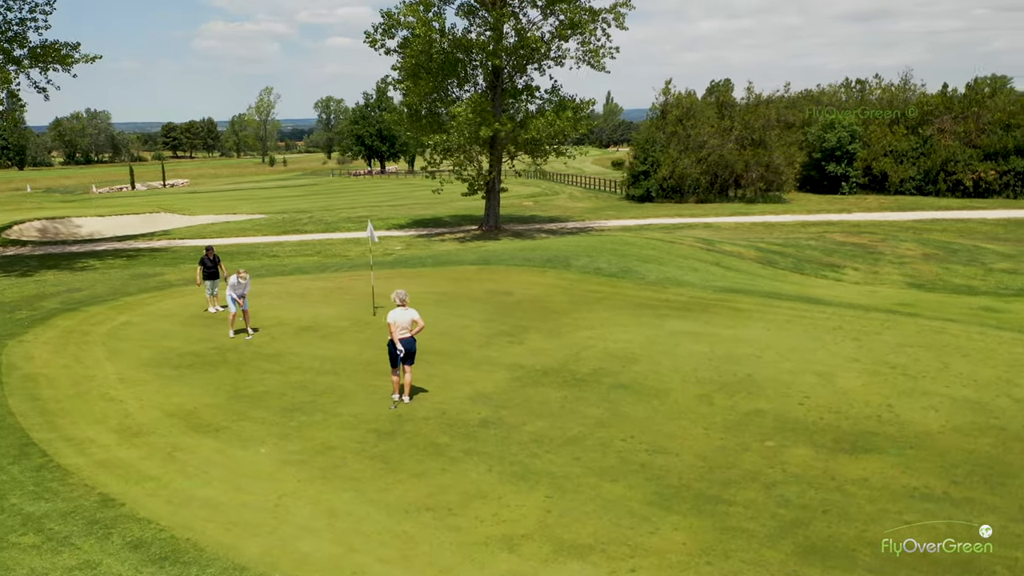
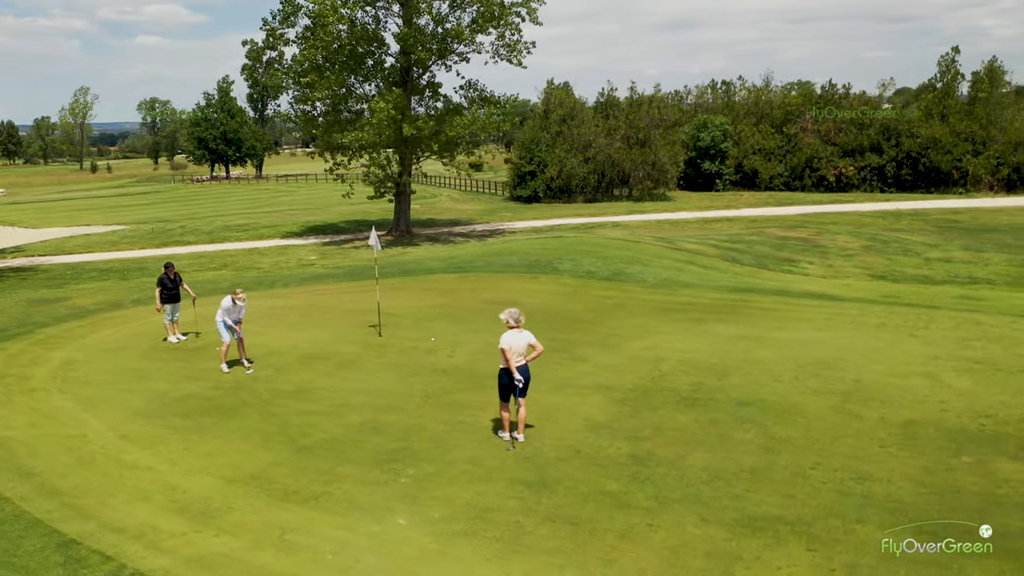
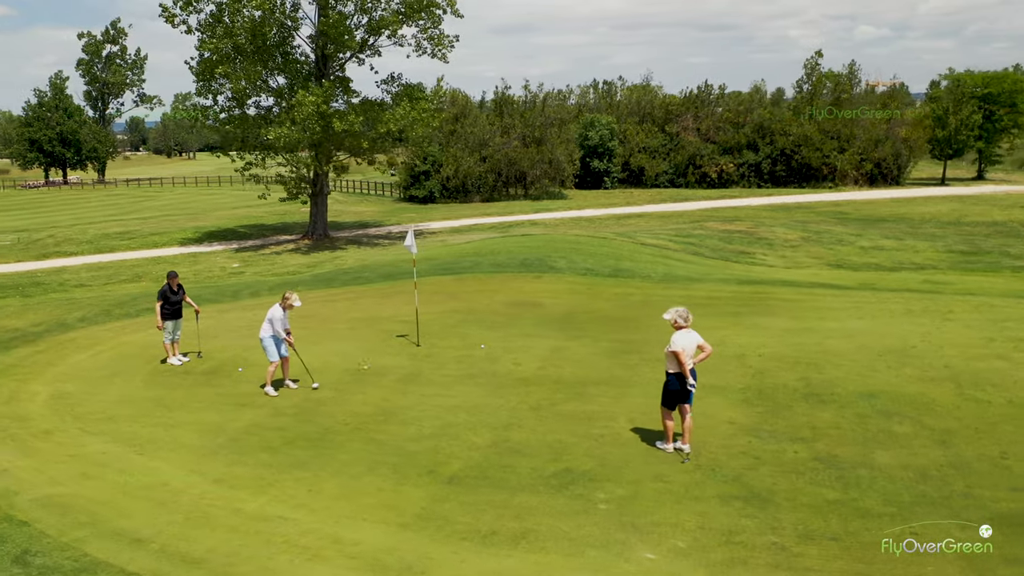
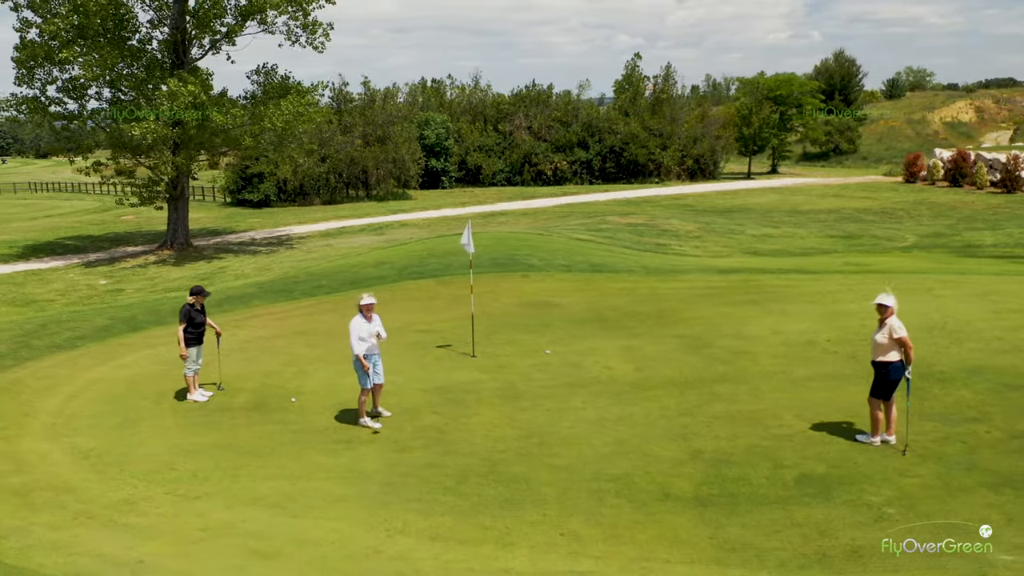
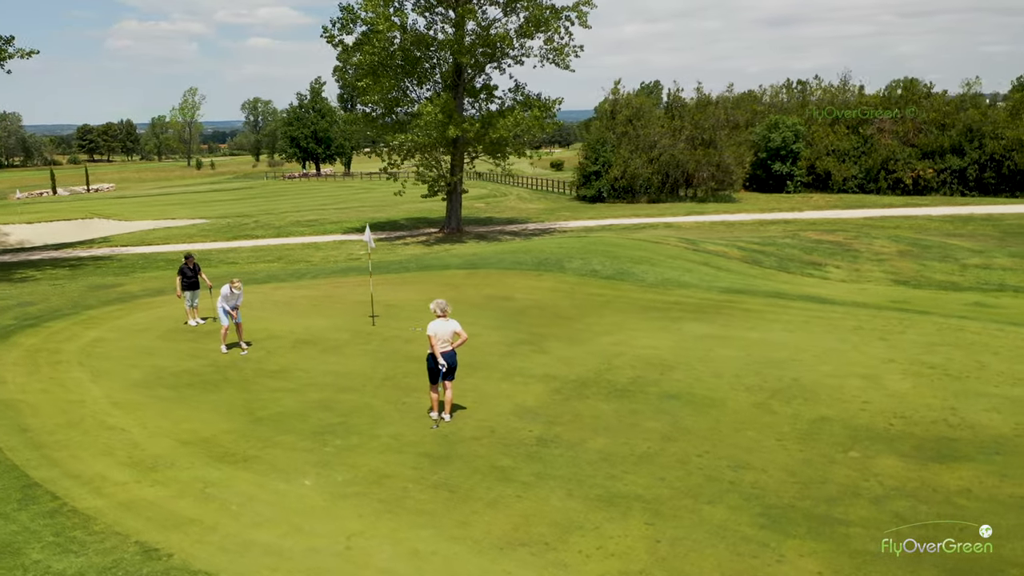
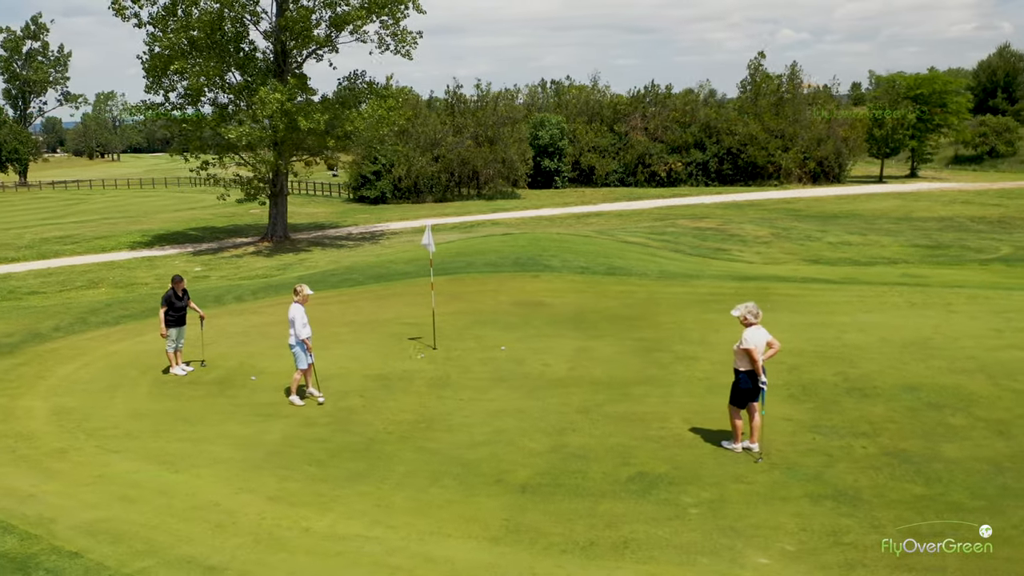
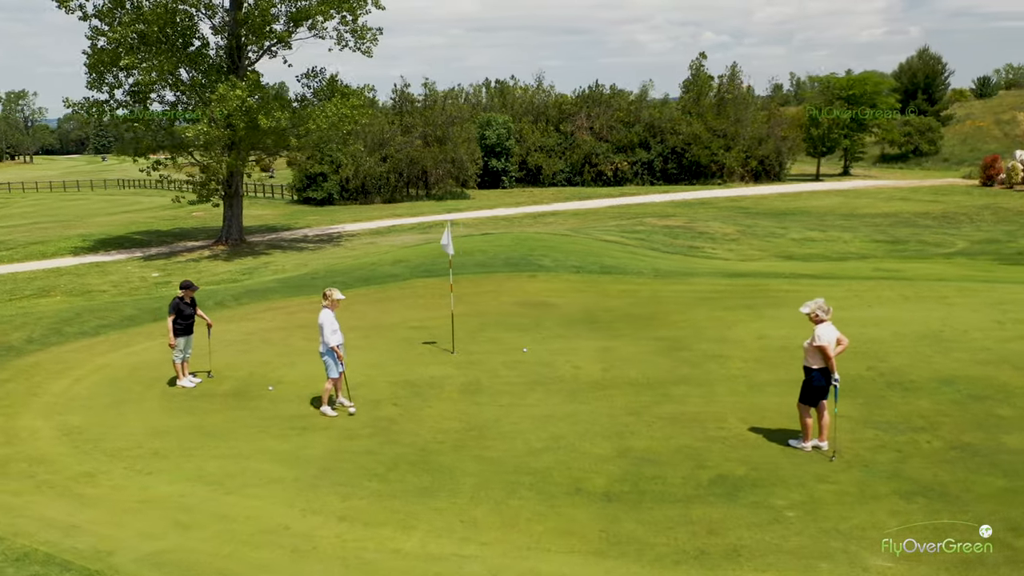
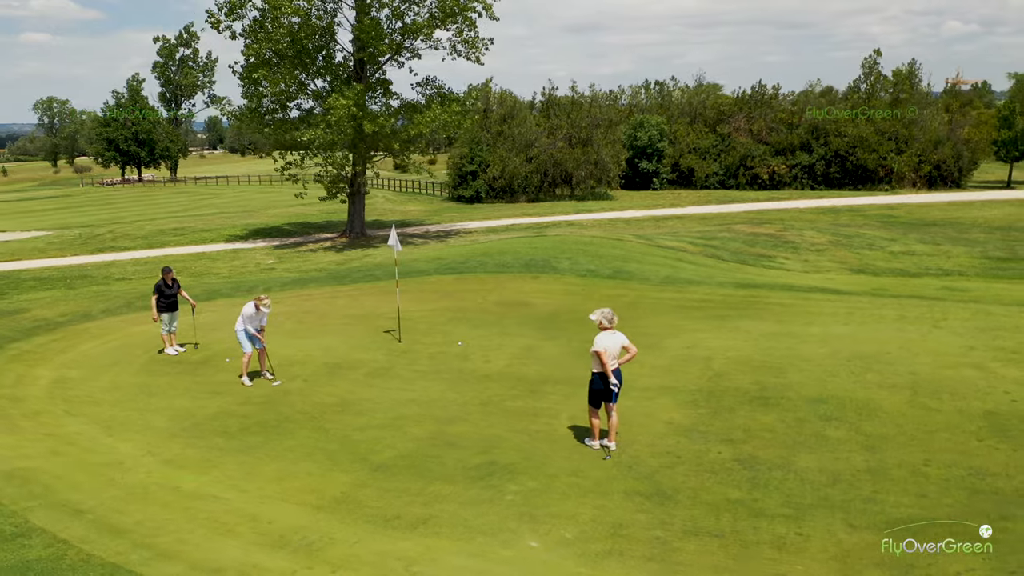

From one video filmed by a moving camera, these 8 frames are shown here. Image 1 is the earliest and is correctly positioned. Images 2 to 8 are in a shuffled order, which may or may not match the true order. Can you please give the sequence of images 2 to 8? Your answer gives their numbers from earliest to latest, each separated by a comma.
5, 2, 8, 3, 6, 7, 4
